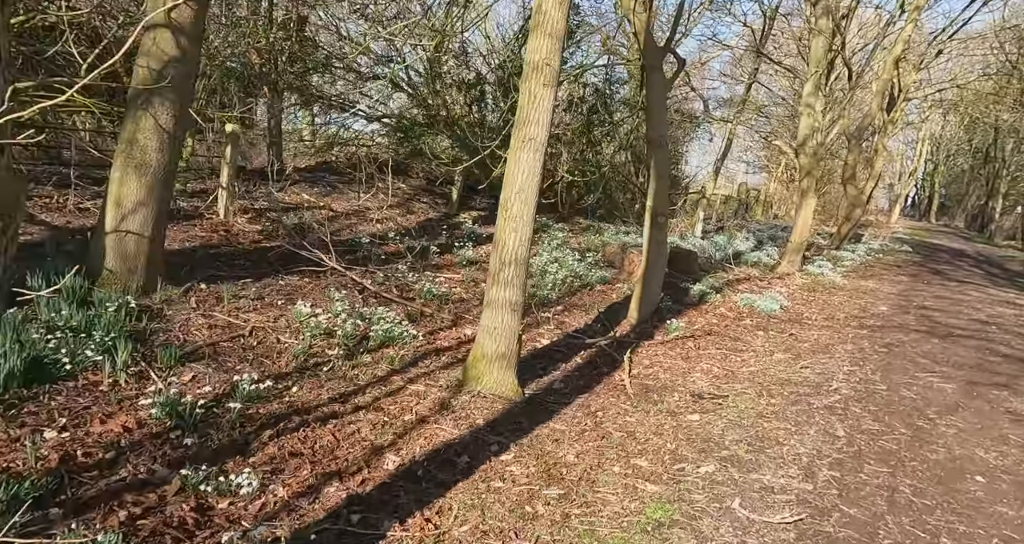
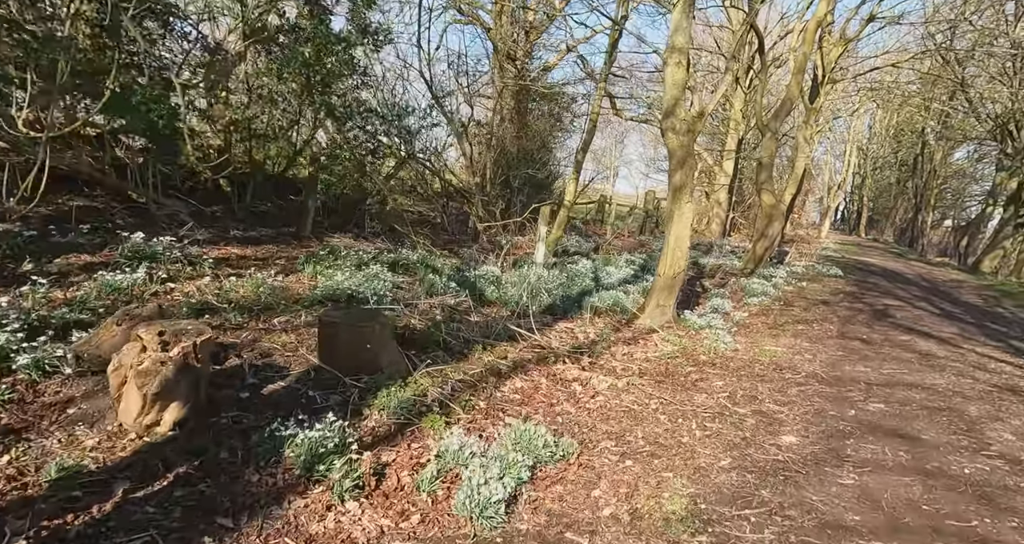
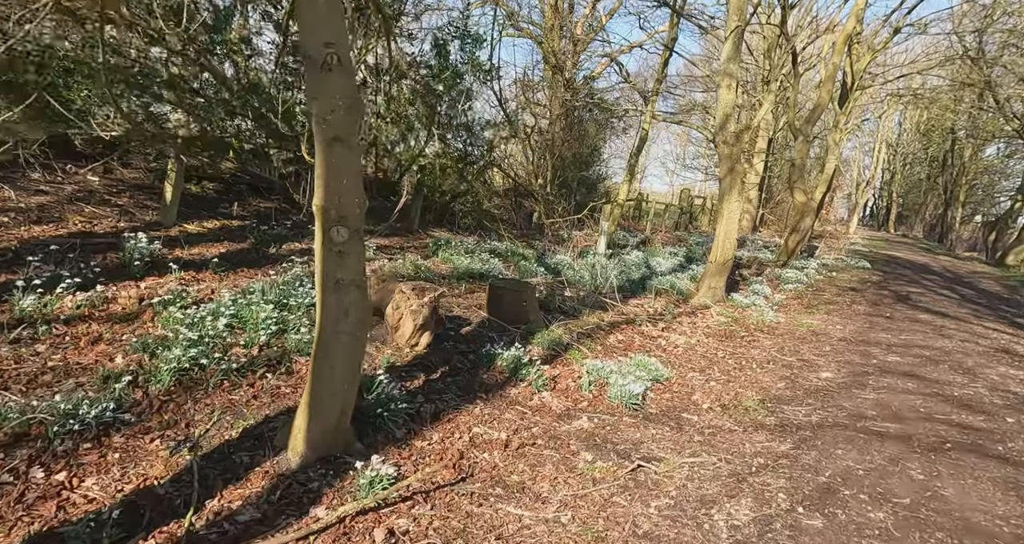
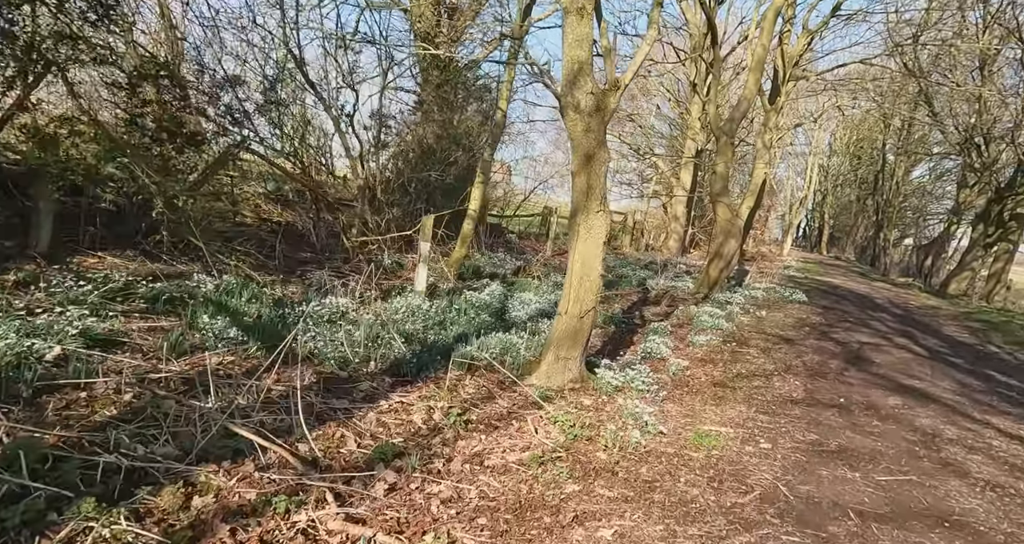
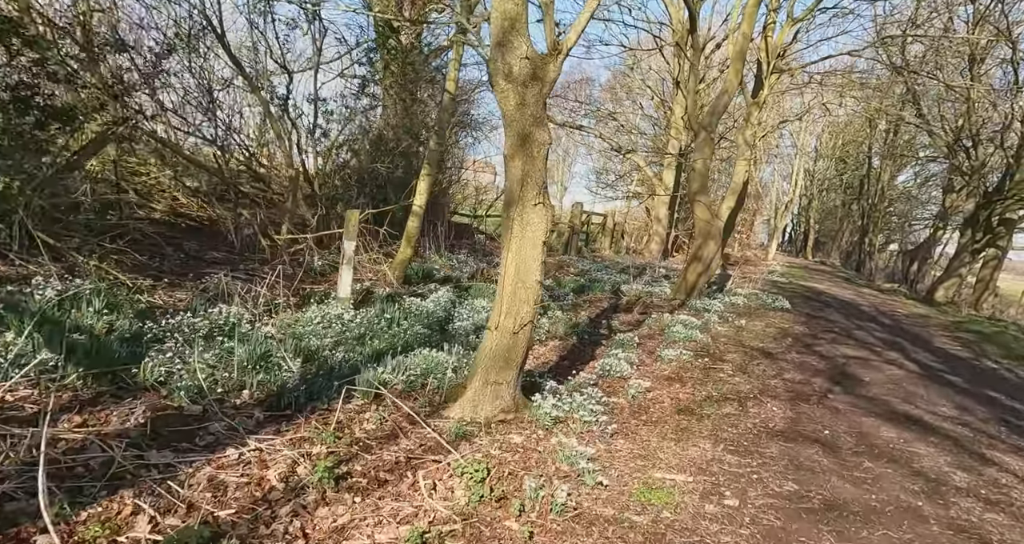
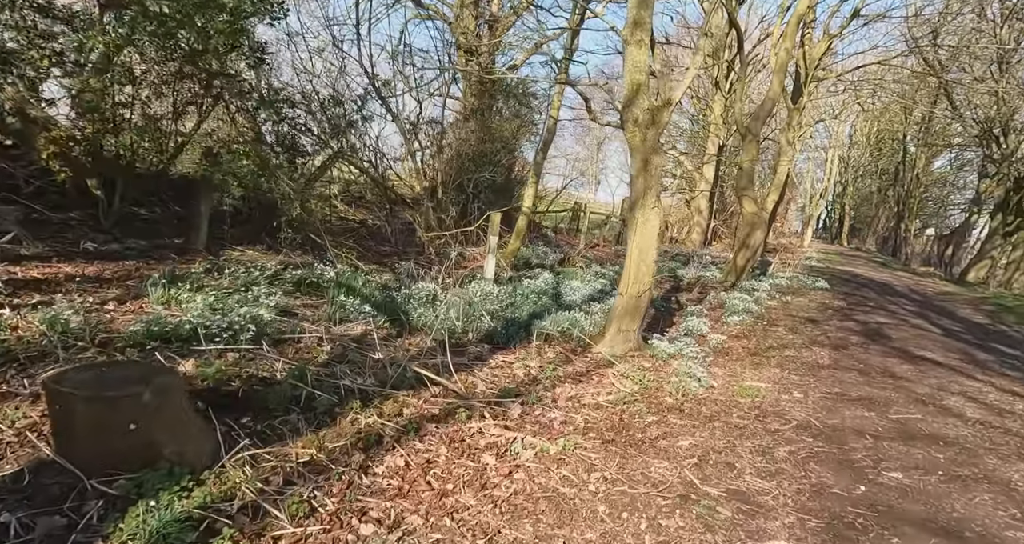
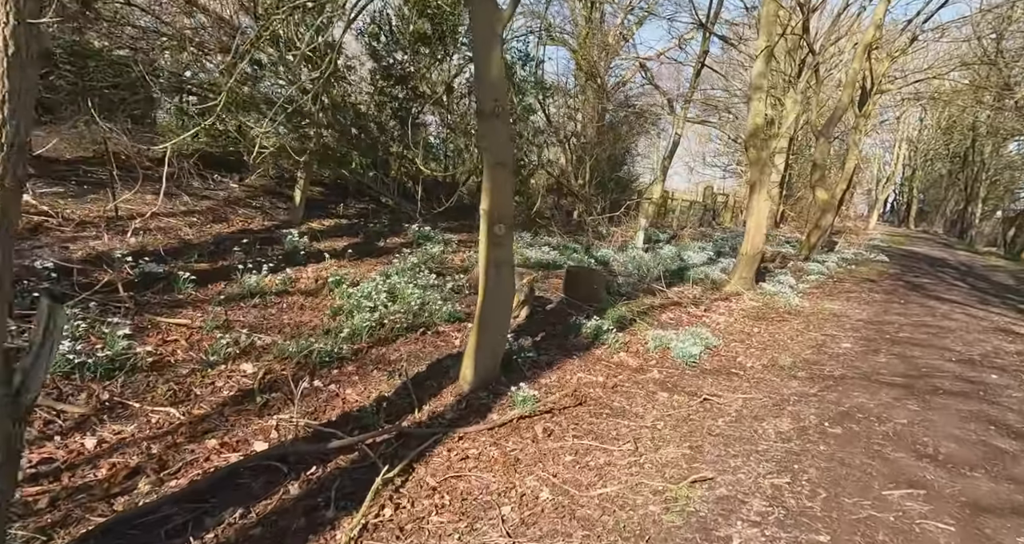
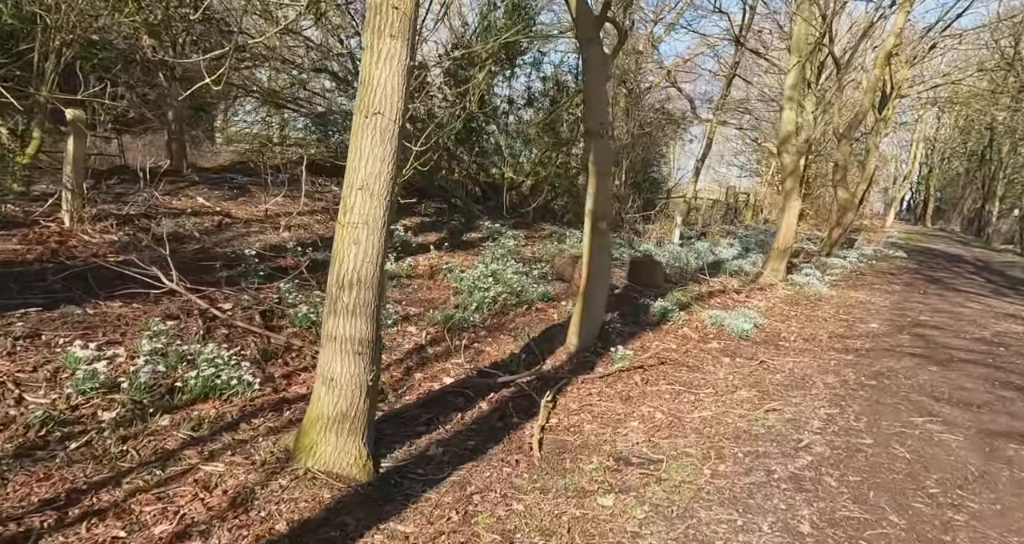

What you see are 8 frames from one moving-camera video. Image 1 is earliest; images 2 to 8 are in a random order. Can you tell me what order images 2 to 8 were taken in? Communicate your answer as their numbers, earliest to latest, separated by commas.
8, 7, 3, 2, 6, 4, 5
